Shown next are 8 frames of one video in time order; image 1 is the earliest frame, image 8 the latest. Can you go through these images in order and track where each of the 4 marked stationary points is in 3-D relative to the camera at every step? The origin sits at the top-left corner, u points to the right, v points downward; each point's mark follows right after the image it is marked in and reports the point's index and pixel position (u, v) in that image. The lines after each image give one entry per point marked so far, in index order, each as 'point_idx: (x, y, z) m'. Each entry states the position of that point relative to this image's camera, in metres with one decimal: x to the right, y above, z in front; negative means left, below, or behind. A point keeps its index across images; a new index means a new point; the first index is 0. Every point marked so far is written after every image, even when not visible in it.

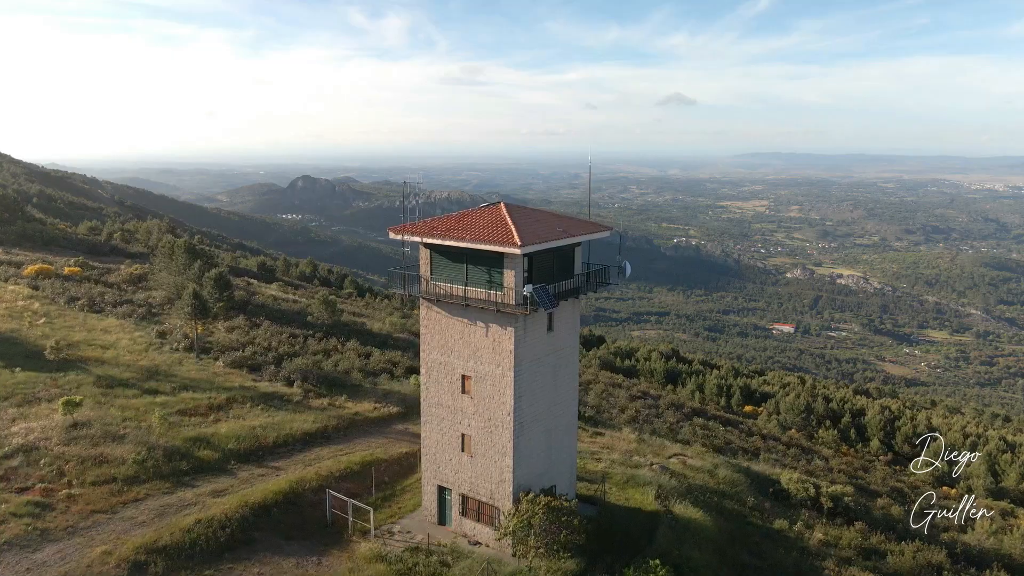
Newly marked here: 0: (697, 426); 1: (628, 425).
0: (+6.2, -4.7, +19.9) m
1: (+3.8, -4.5, +18.8) m
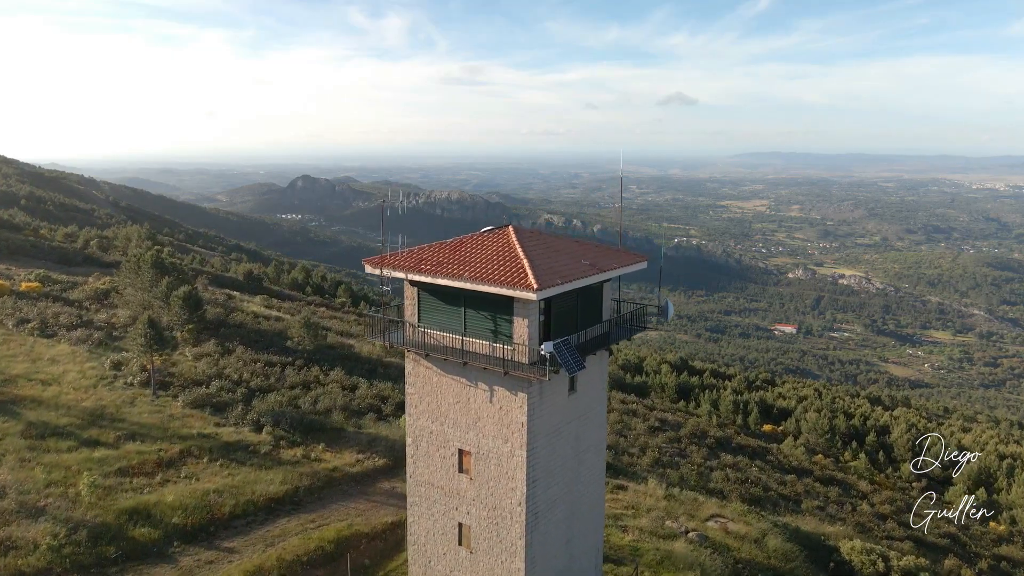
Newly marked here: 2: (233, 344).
0: (+6.3, -5.3, +17.6) m
1: (+3.9, -5.1, +16.6) m
2: (-9.0, -1.9, +19.3) m
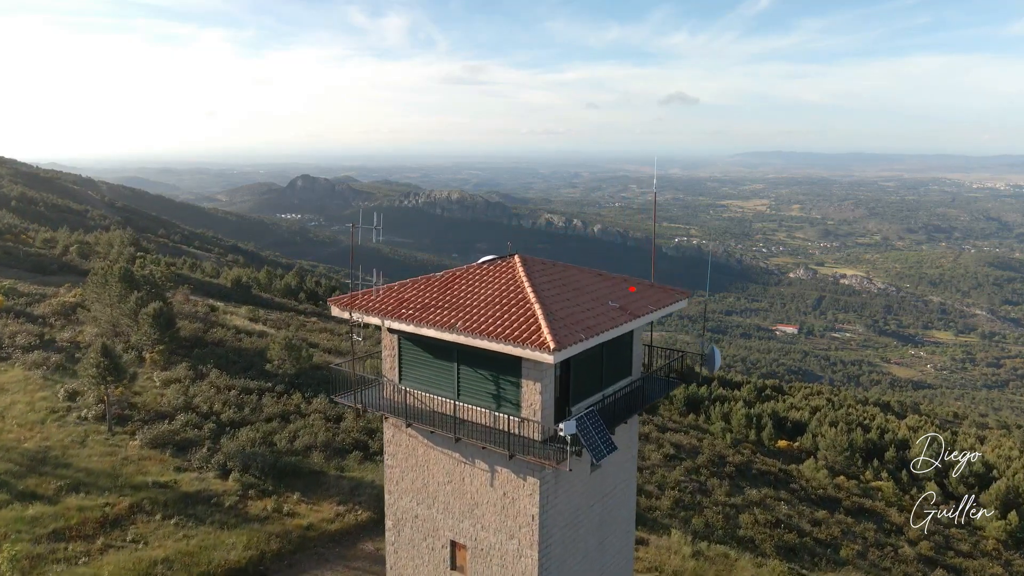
0: (+6.4, -5.8, +15.9) m
1: (+4.0, -5.6, +14.9) m
2: (-9.0, -2.4, +17.6) m
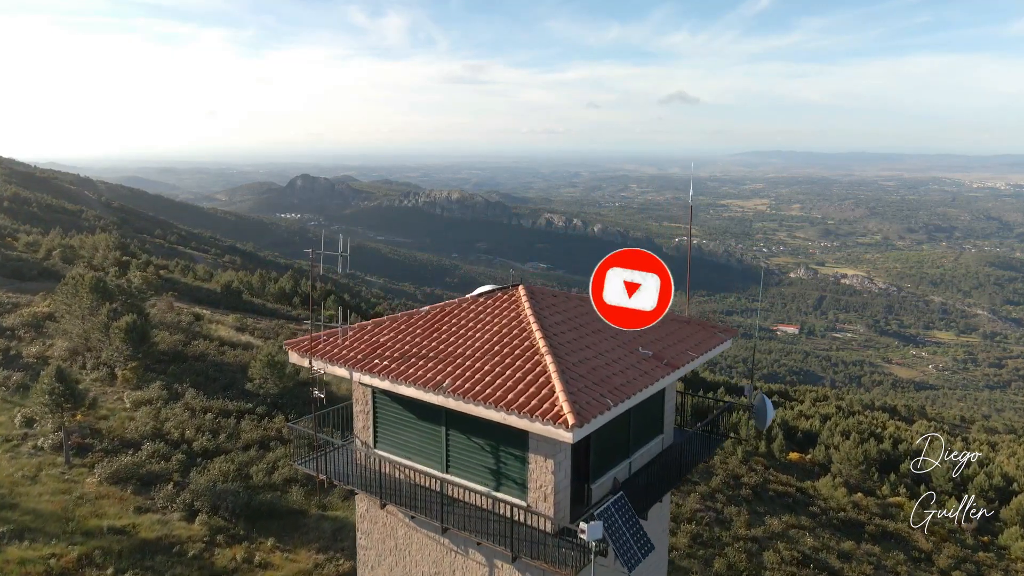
0: (+6.5, -6.1, +14.6) m
1: (+4.0, -5.9, +13.6) m
2: (-8.9, -2.7, +16.4) m
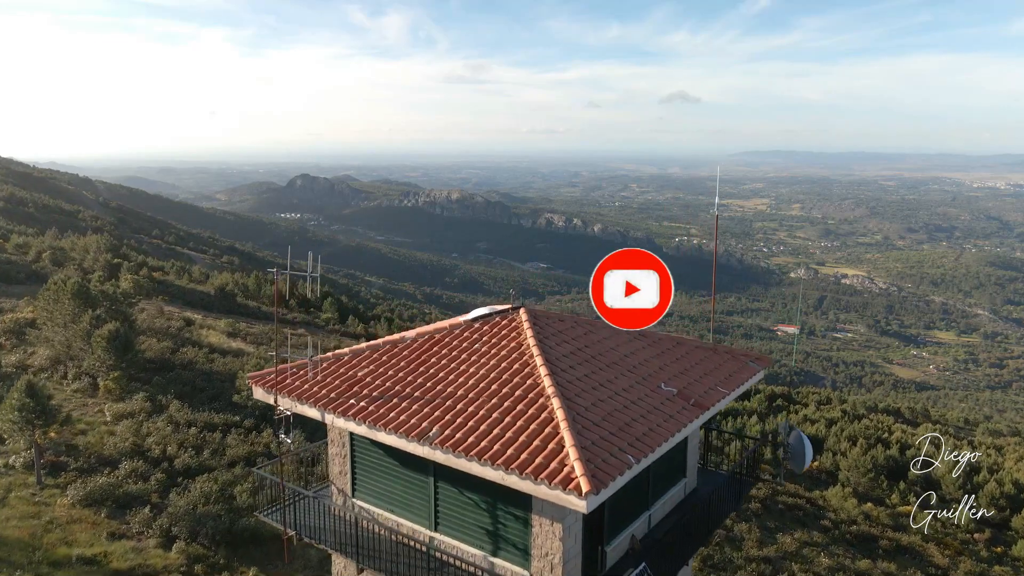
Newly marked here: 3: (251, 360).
0: (+6.5, -6.3, +13.9) m
1: (+4.0, -6.1, +12.9) m
2: (-8.9, -2.9, +15.7) m
3: (-8.1, -2.2, +18.8) m
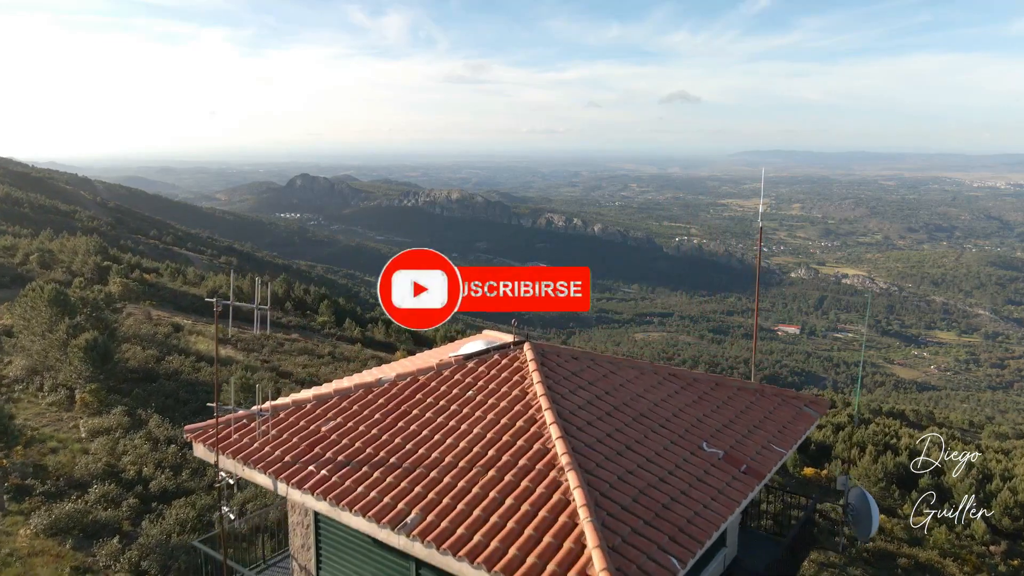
0: (+6.5, -6.4, +13.1) m
1: (+4.0, -6.2, +12.1) m
2: (-8.9, -3.0, +14.9) m
3: (-8.1, -2.4, +18.0) m
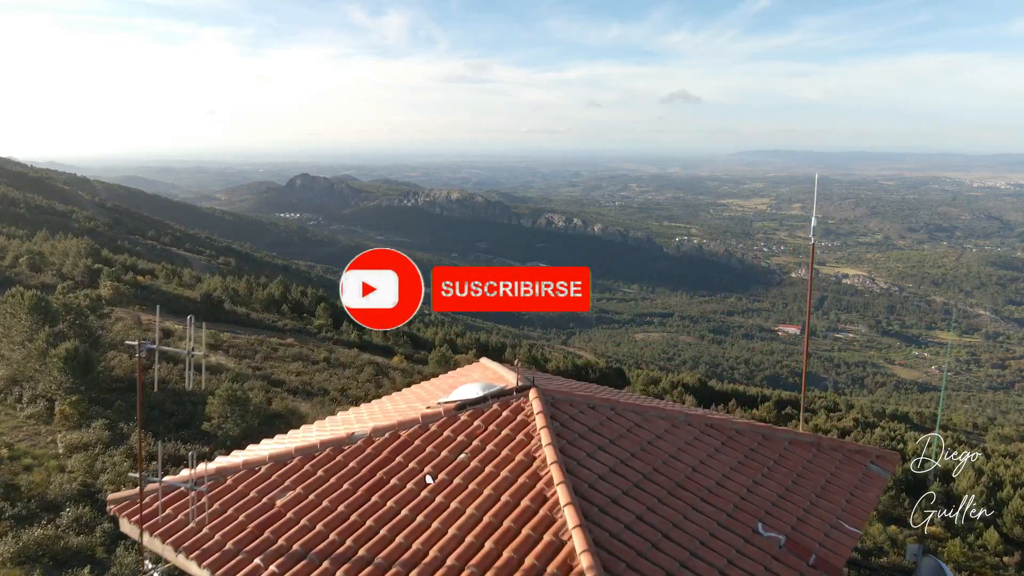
0: (+6.5, -6.6, +12.5) m
1: (+4.0, -6.4, +11.5) m
2: (-8.9, -3.2, +14.2) m
3: (-8.1, -2.5, +17.4) m
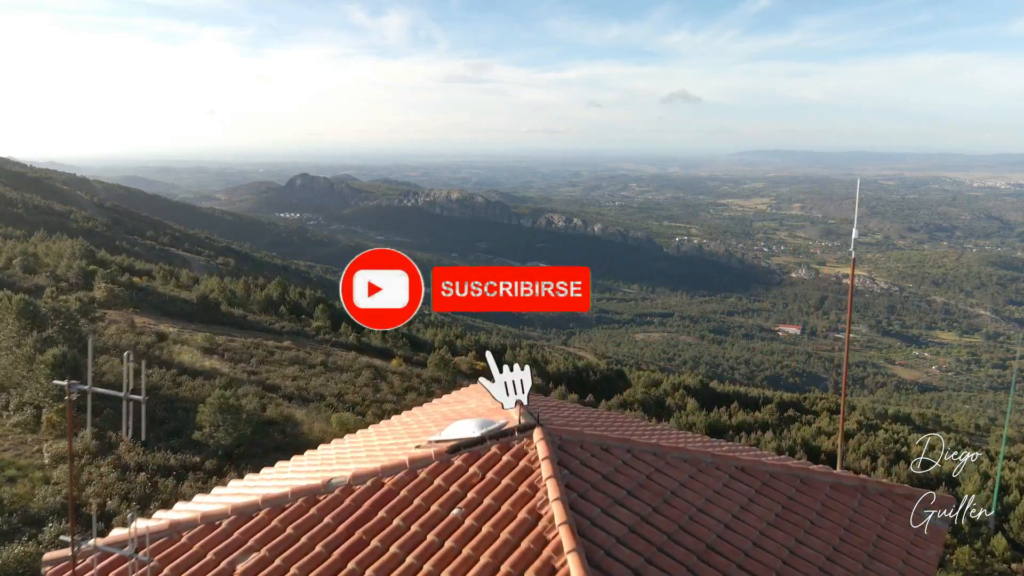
0: (+6.5, -6.7, +12.1) m
1: (+4.0, -6.5, +11.1) m
2: (-8.9, -3.3, +13.8) m
3: (-8.1, -2.6, +17.0) m
